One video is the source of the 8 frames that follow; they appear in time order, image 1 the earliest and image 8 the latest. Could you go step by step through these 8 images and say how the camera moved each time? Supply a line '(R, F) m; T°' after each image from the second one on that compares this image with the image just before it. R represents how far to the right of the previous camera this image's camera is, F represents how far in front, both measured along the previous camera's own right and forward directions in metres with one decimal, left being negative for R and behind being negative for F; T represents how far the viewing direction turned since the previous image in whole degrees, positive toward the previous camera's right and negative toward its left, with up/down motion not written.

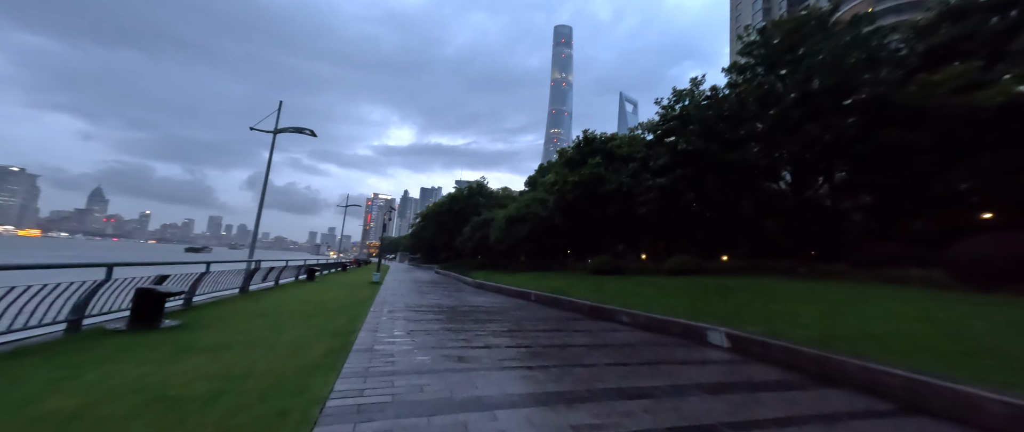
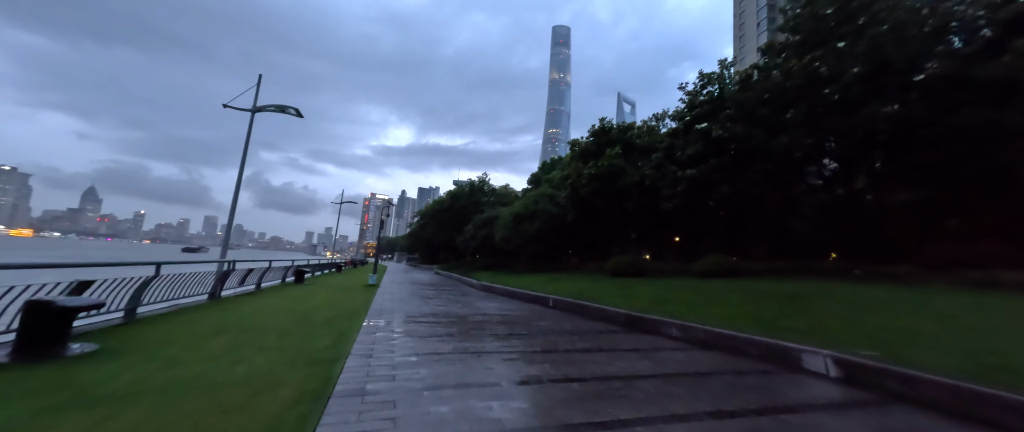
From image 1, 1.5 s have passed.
(-0.6, +1.7) m; 0°
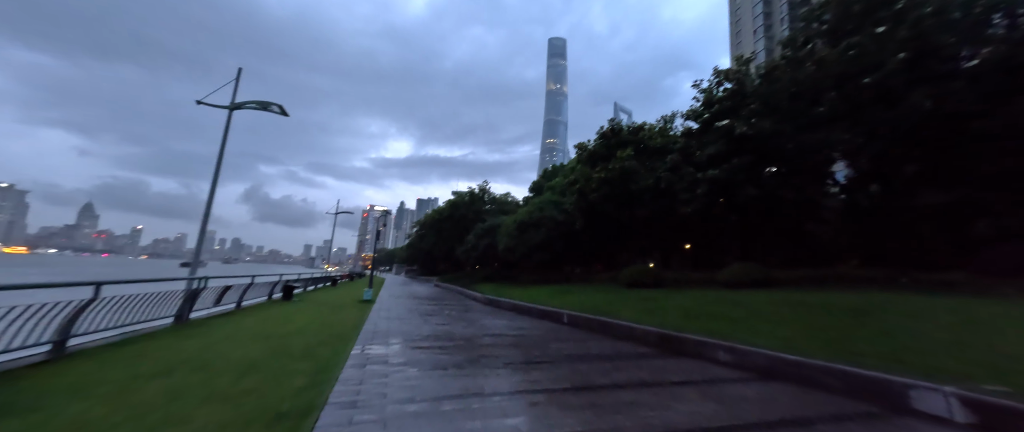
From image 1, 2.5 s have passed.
(-0.3, +1.2) m; 0°
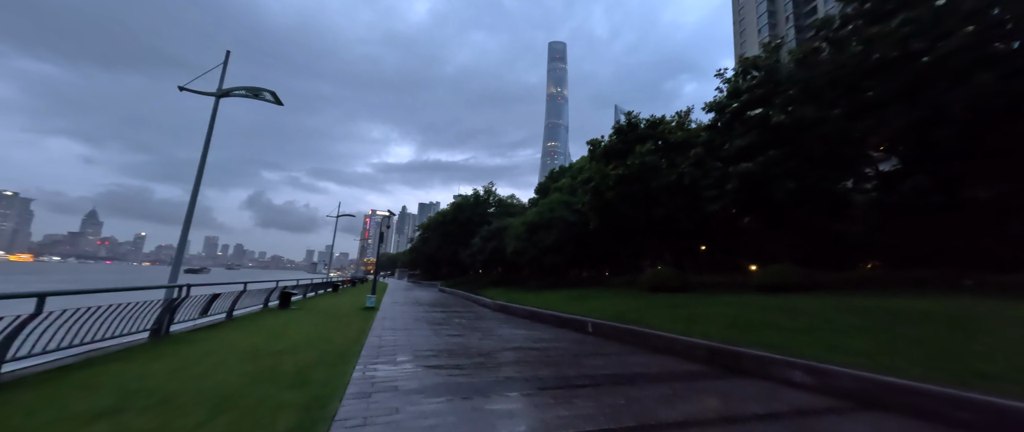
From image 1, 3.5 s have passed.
(-0.5, +1.0) m; 0°
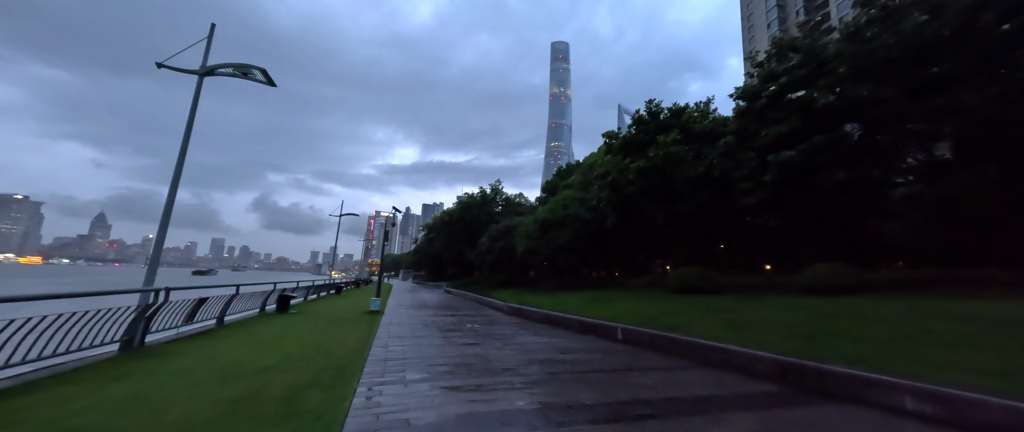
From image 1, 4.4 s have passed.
(-0.4, +1.0) m; -1°
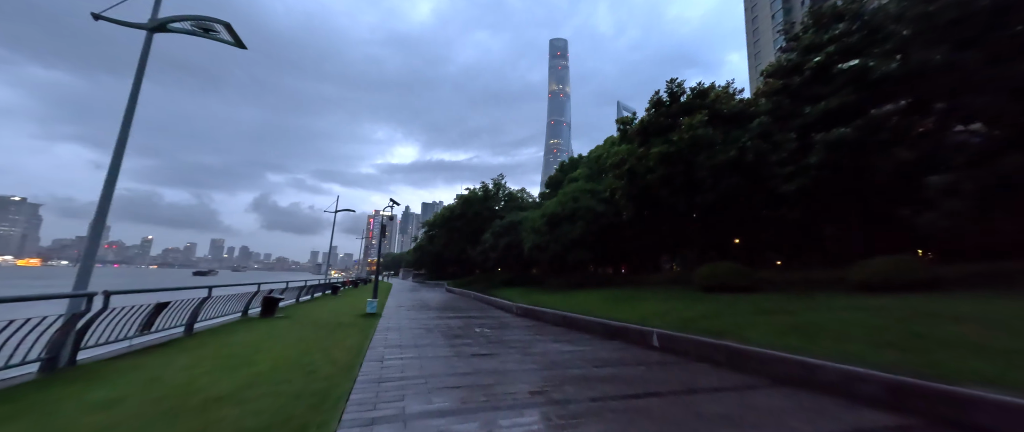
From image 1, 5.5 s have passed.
(-0.4, +1.3) m; 0°
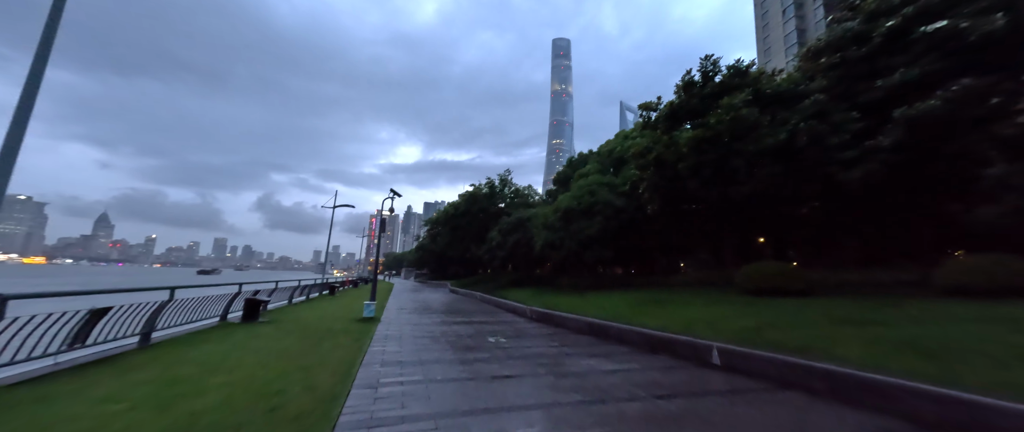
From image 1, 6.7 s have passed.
(-0.4, +1.5) m; 0°
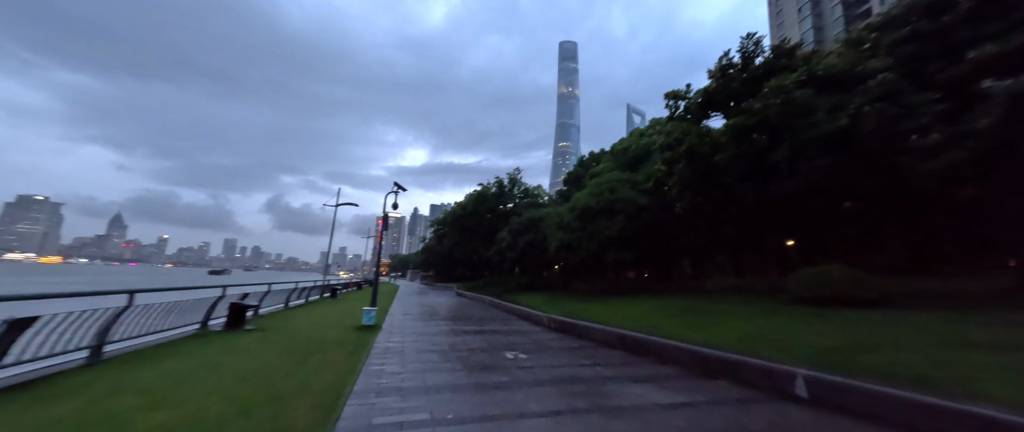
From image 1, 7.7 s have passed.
(-0.3, +1.2) m; -1°
